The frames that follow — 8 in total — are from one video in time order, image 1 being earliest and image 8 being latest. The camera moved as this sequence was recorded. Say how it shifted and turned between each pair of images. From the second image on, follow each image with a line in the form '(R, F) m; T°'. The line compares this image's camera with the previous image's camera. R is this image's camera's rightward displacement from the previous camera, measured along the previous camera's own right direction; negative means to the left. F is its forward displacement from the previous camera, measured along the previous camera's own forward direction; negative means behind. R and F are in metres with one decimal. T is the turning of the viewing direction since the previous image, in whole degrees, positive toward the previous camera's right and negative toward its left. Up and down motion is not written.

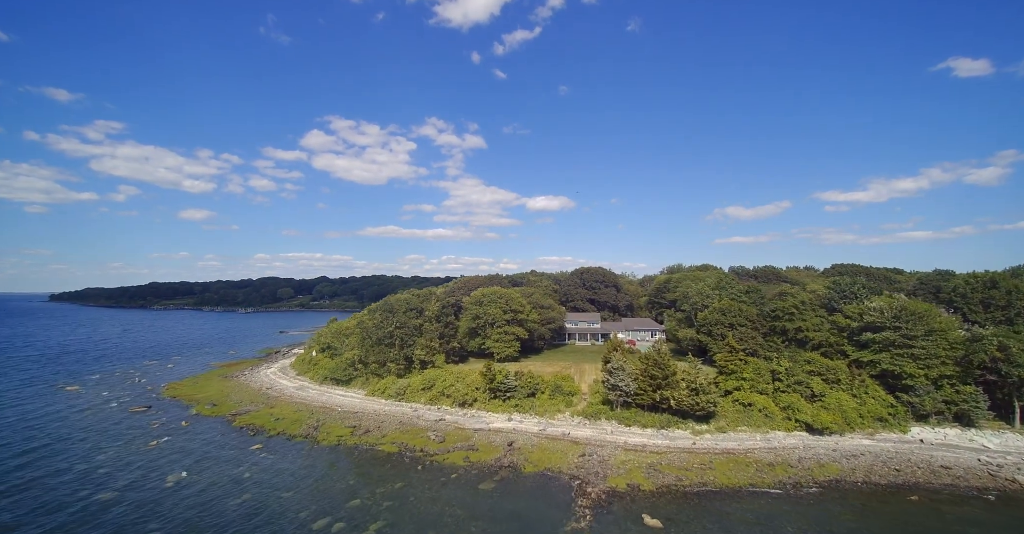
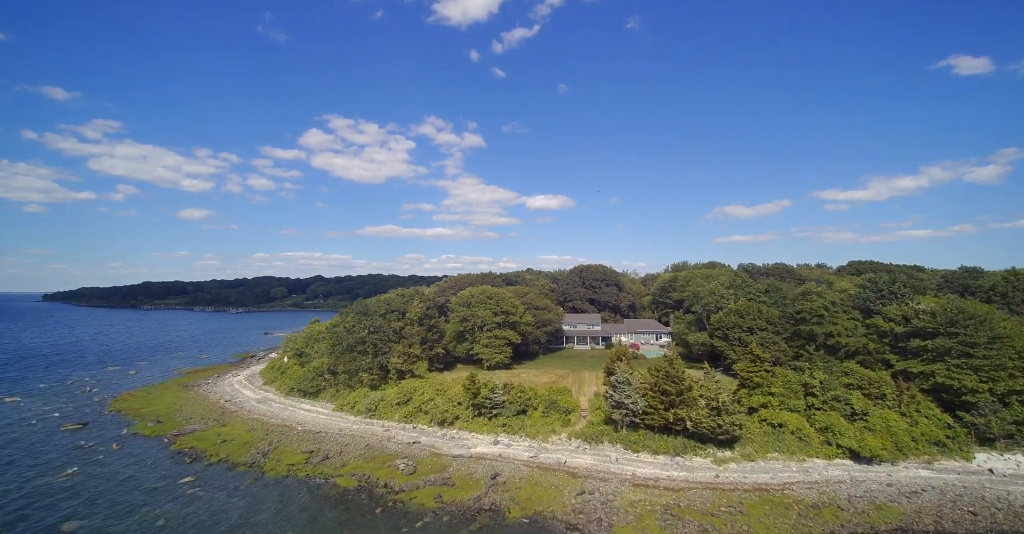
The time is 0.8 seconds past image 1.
(+1.0, +6.3) m; 0°
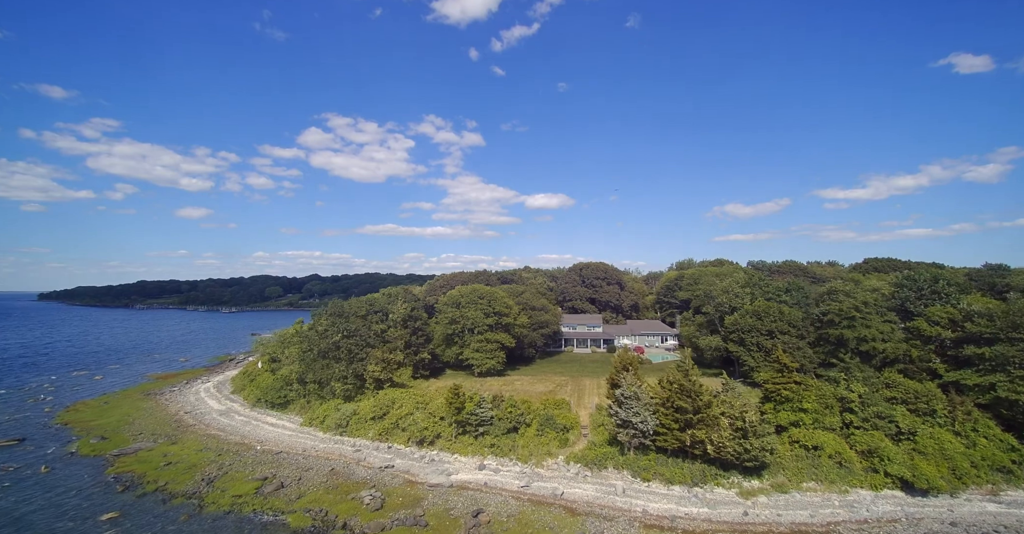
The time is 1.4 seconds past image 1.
(+0.7, +5.0) m; 0°
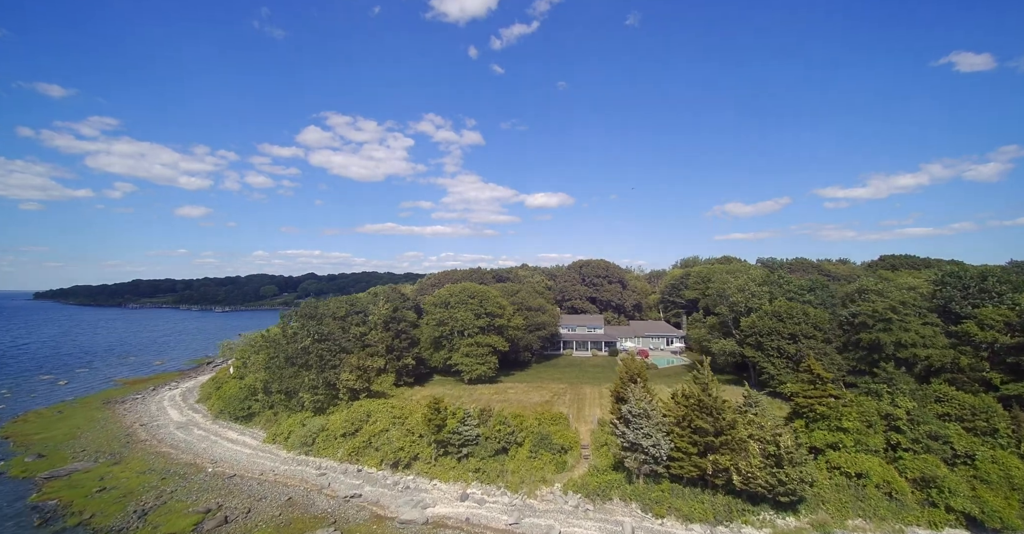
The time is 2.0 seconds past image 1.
(+0.6, +4.5) m; 0°
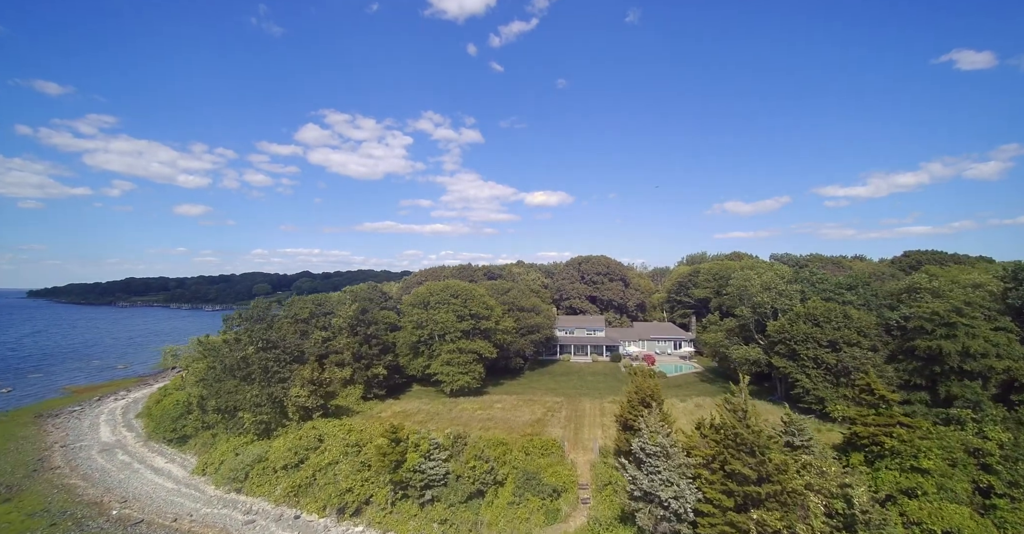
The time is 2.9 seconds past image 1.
(+1.0, +6.1) m; 0°
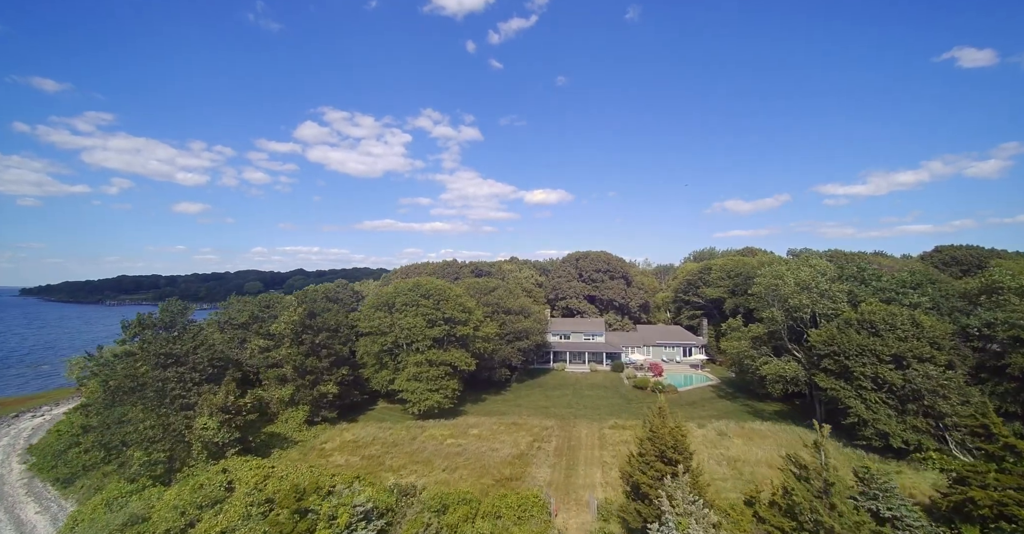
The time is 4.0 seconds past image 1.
(+1.3, +6.9) m; 0°
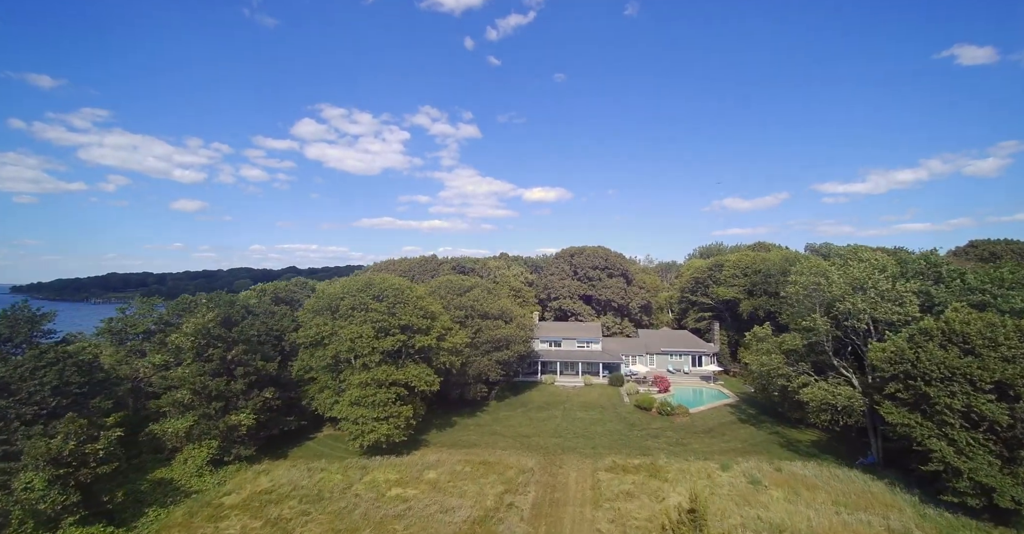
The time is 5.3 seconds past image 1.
(+1.5, +6.9) m; 0°
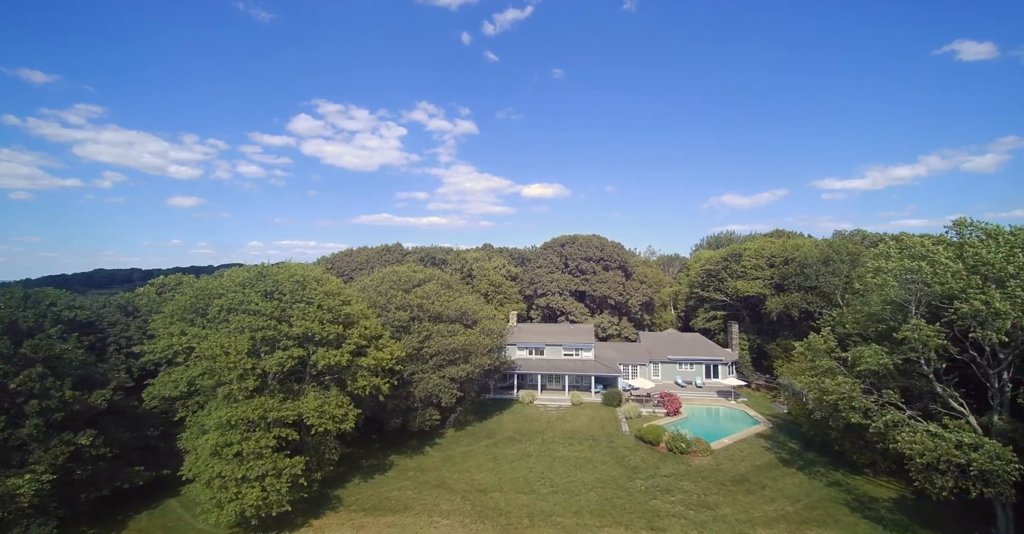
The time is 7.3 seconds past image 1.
(+2.0, +8.5) m; 0°
